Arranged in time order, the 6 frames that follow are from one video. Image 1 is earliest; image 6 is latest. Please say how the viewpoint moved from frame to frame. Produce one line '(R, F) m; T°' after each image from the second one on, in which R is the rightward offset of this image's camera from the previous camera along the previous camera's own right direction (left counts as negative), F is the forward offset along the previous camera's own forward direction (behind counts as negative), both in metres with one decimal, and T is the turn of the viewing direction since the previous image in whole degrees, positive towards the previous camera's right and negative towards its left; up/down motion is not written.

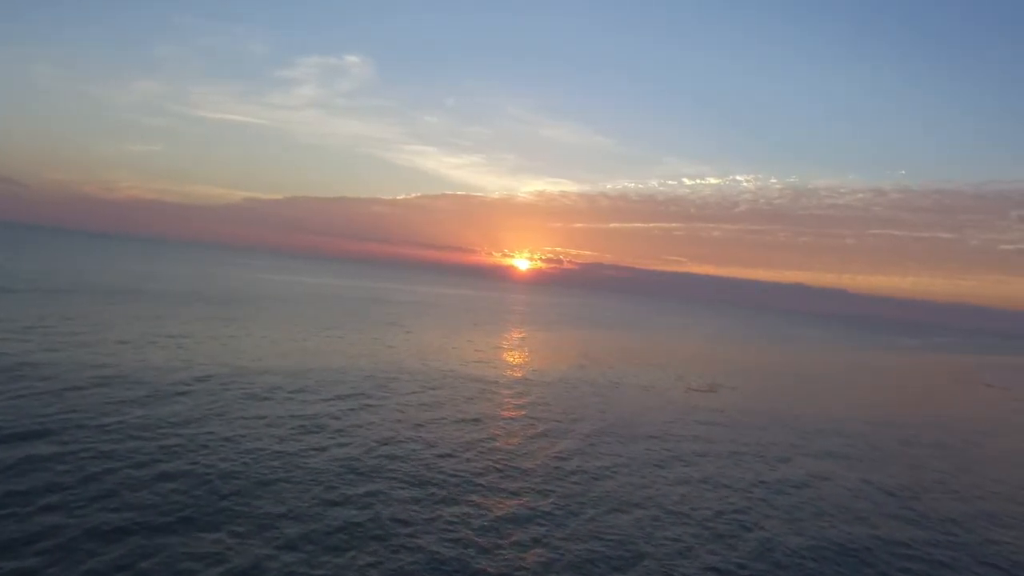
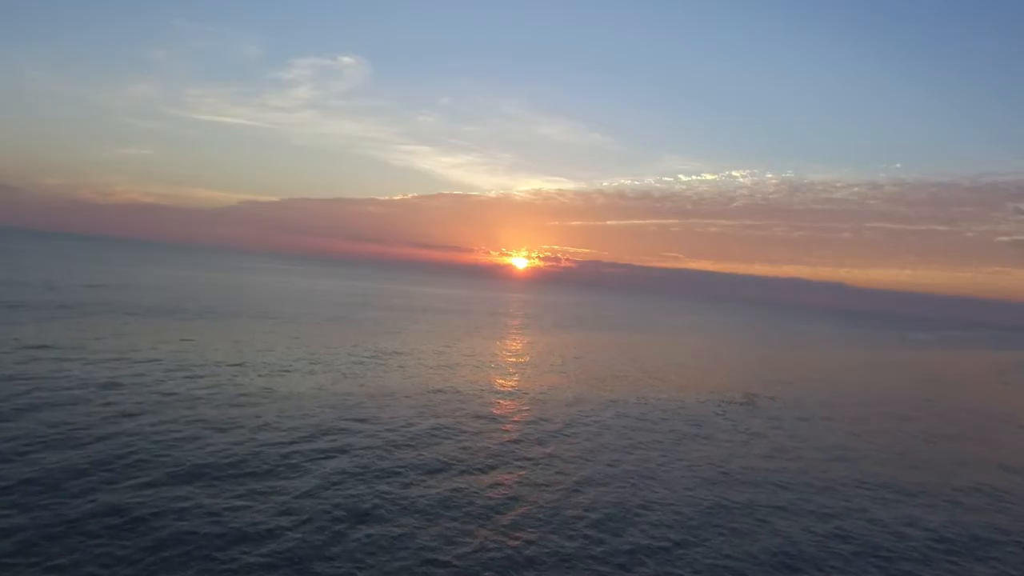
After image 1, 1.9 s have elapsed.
(-1.4, +1.0) m; 0°
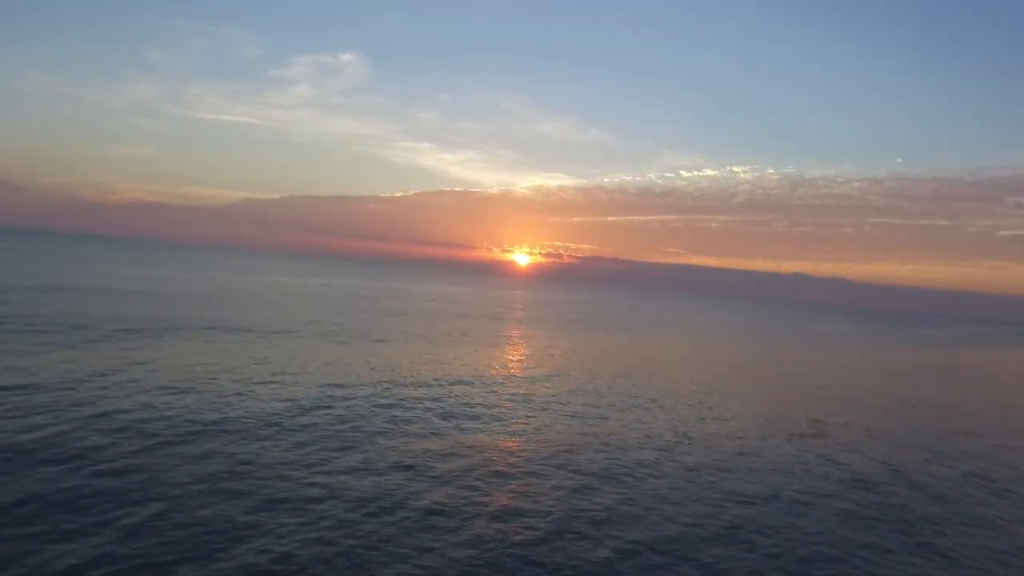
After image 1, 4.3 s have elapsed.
(-0.1, +2.5) m; 0°
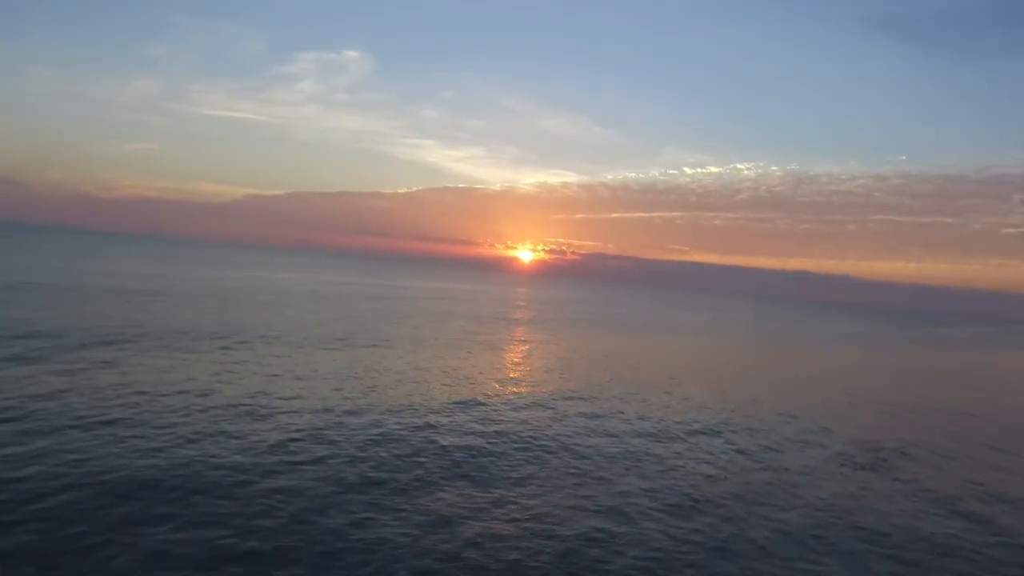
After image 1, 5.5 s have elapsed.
(-0.2, +2.8) m; 0°
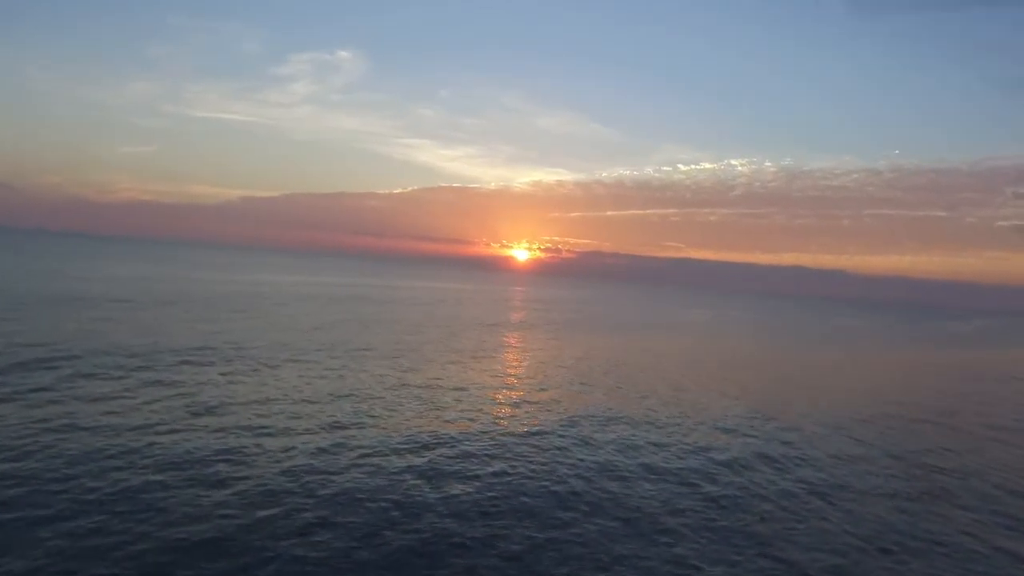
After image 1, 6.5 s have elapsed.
(-0.6, +2.7) m; 0°
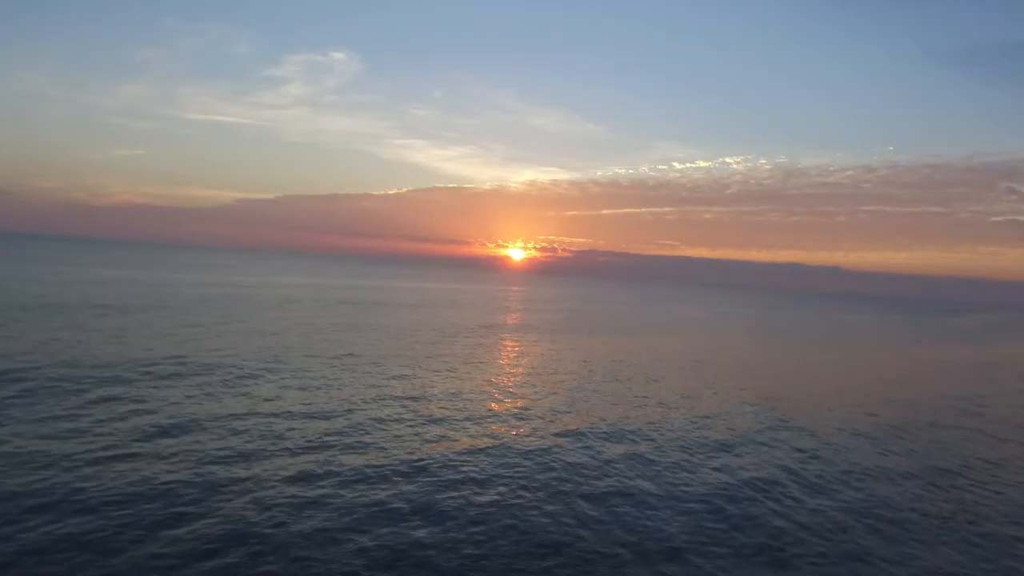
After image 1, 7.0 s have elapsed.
(-0.1, +5.0) m; 0°
